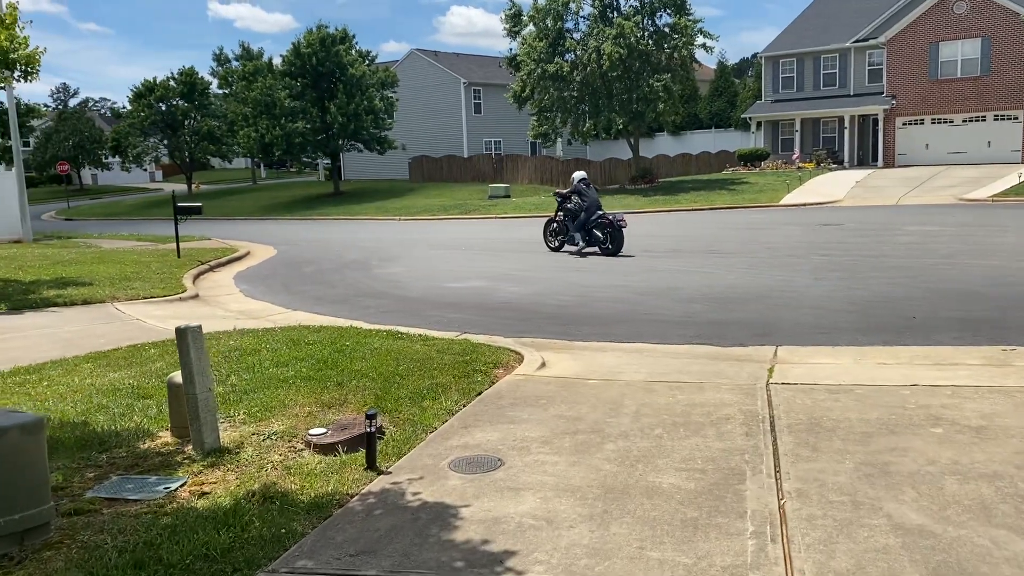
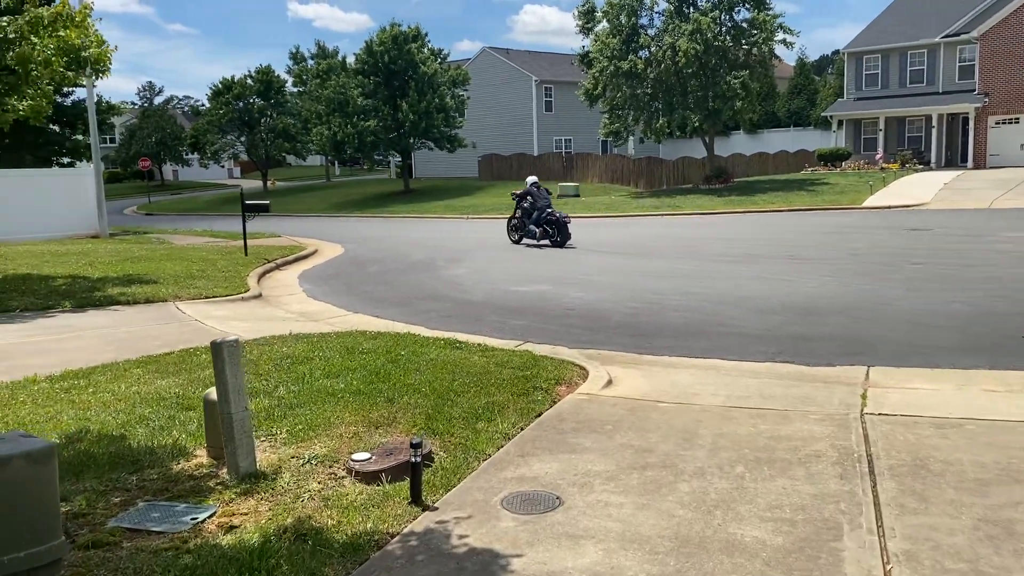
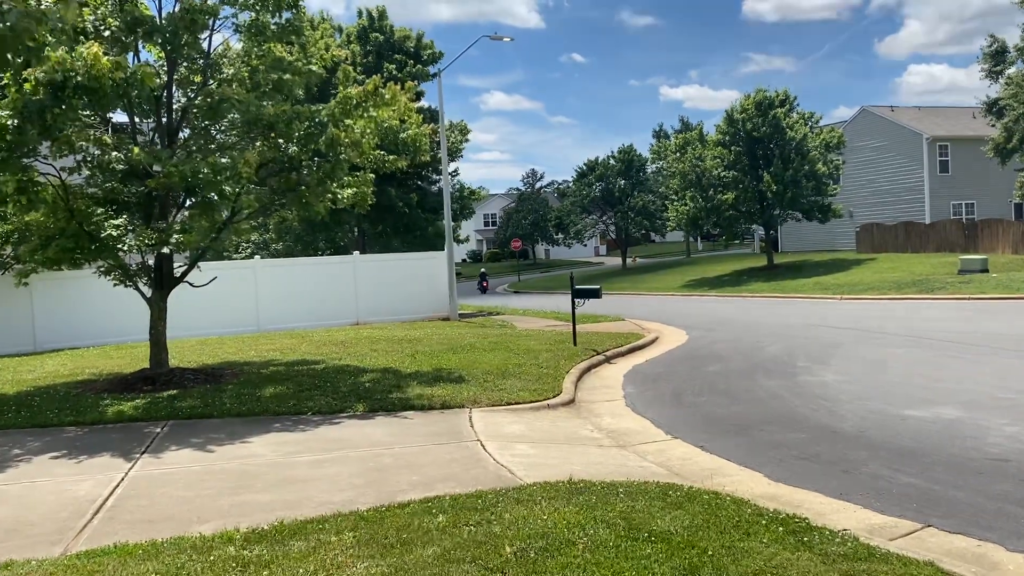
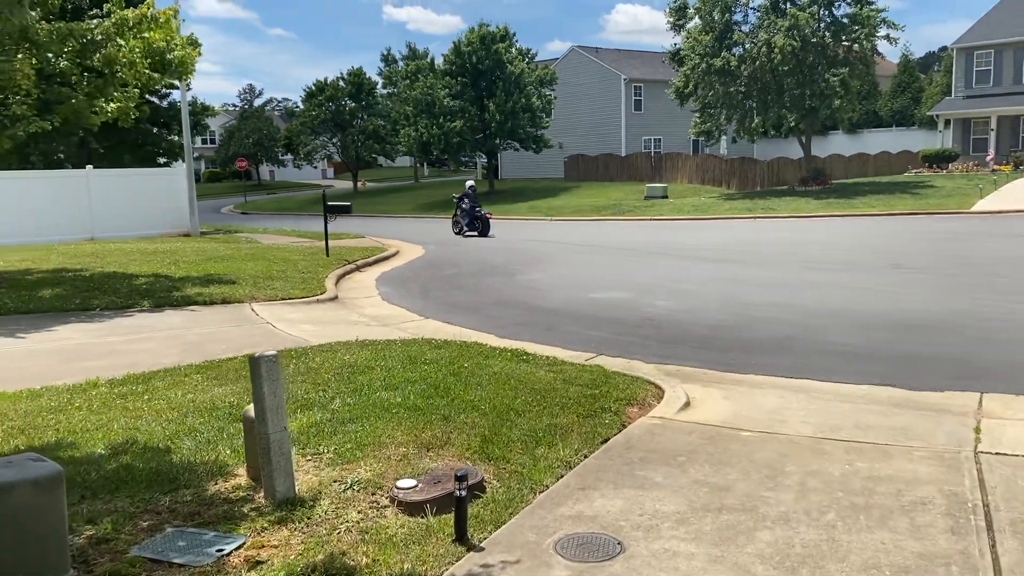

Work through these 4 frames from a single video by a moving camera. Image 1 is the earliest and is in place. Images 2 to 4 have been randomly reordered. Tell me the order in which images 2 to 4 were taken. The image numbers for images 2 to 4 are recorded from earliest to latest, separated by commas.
2, 4, 3
